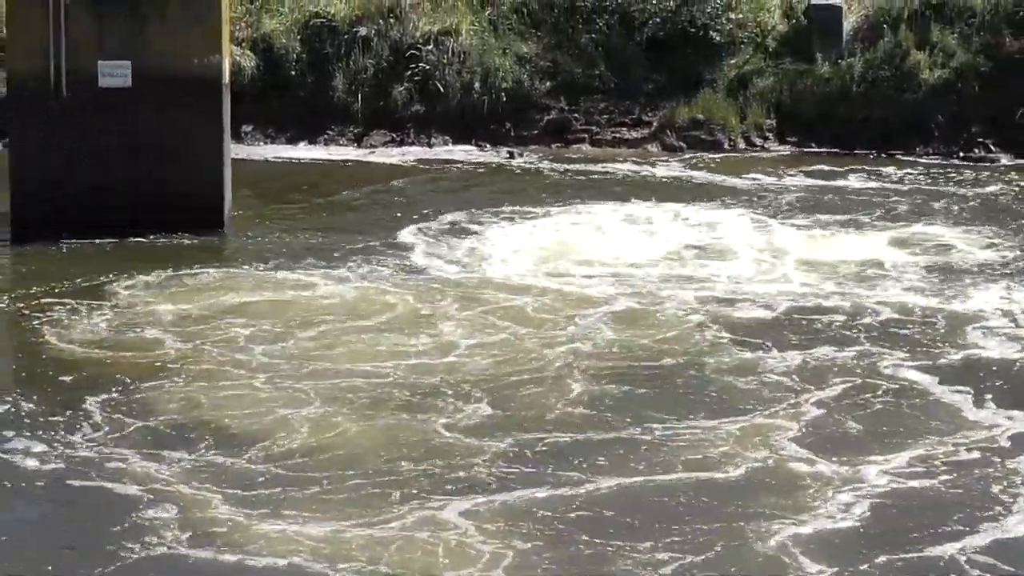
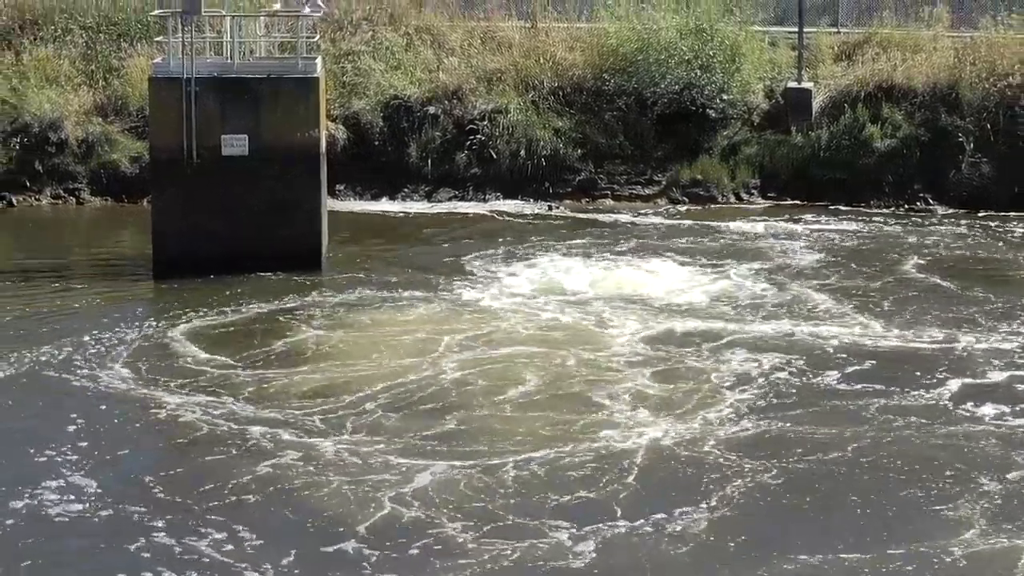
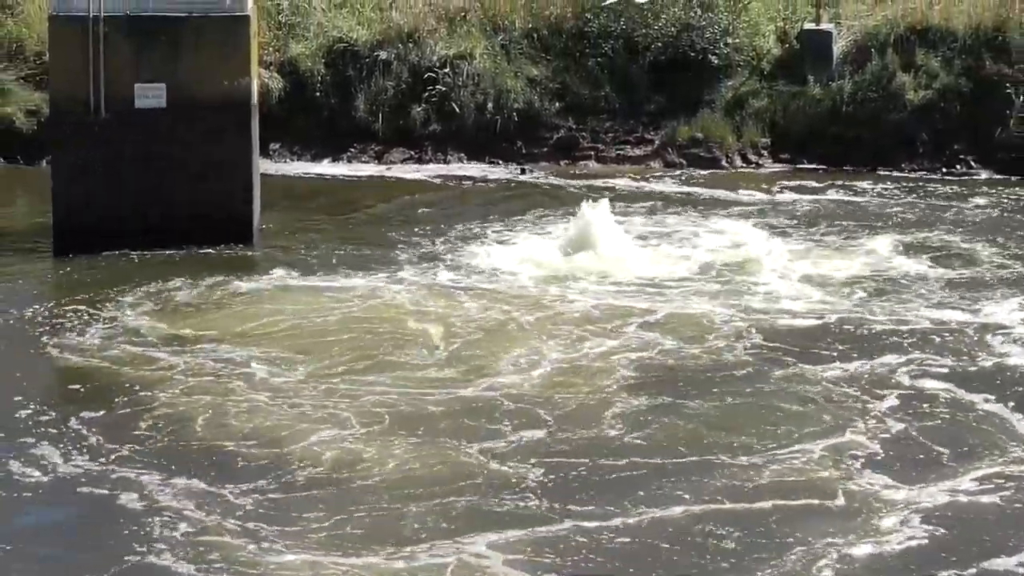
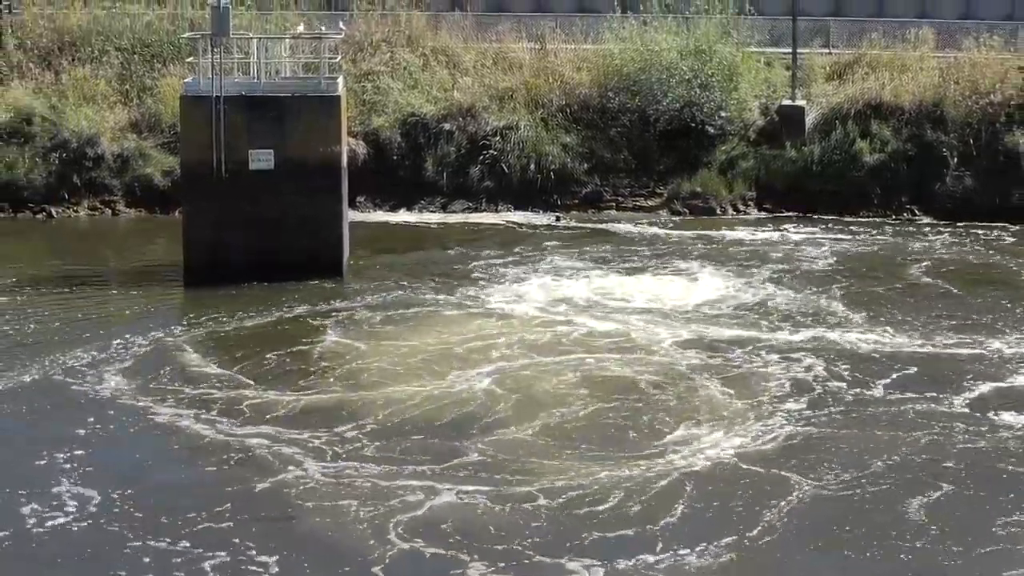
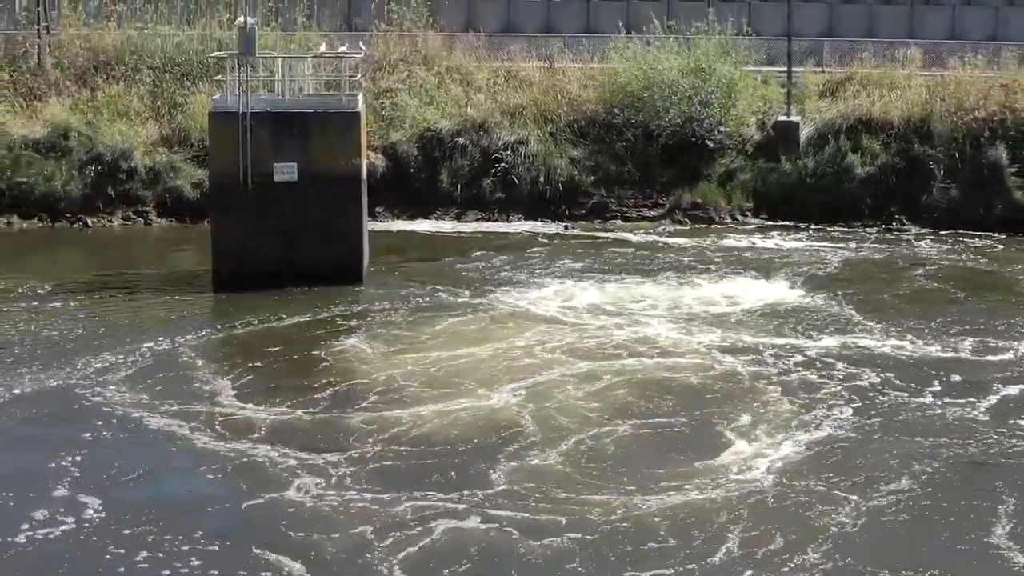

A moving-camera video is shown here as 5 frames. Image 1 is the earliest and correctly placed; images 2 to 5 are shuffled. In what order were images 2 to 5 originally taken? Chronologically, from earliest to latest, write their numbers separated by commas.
3, 2, 4, 5
